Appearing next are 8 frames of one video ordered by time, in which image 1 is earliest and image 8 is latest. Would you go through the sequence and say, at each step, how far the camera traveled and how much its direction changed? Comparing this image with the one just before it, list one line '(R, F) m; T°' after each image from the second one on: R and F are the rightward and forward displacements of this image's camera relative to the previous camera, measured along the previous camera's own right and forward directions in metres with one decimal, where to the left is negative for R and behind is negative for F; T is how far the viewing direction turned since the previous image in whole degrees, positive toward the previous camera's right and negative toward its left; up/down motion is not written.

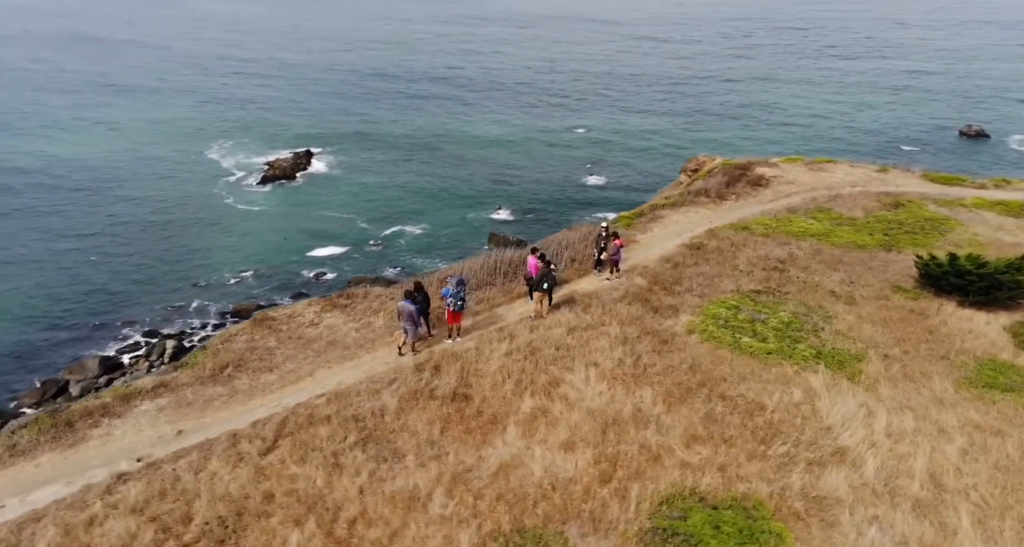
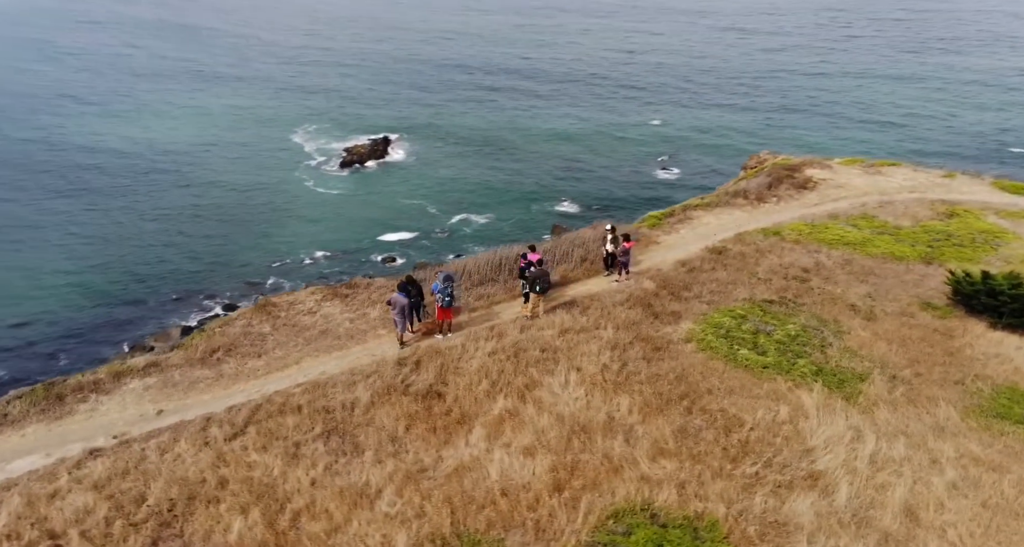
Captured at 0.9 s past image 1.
(+1.4, +0.3) m; -5°
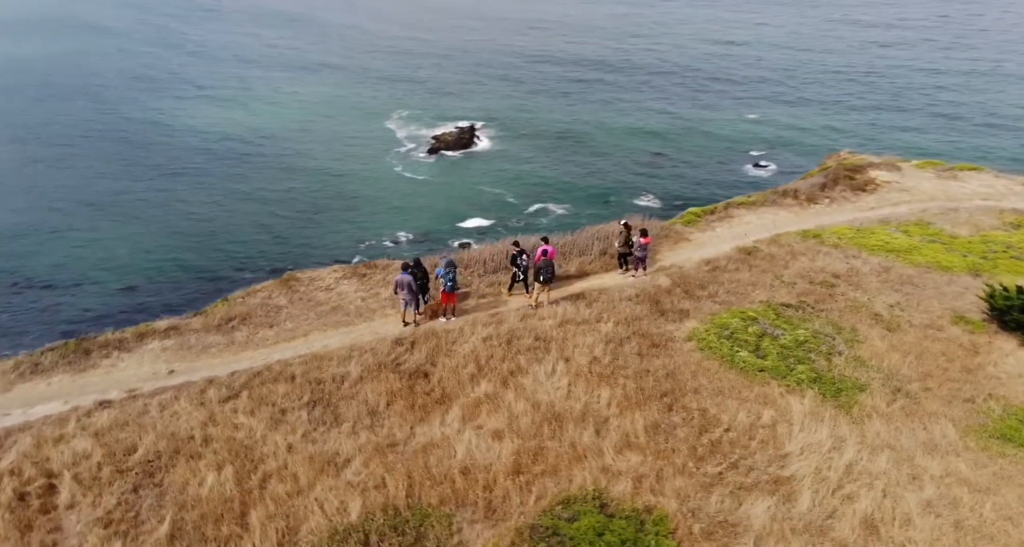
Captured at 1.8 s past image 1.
(+1.5, -0.2) m; -6°
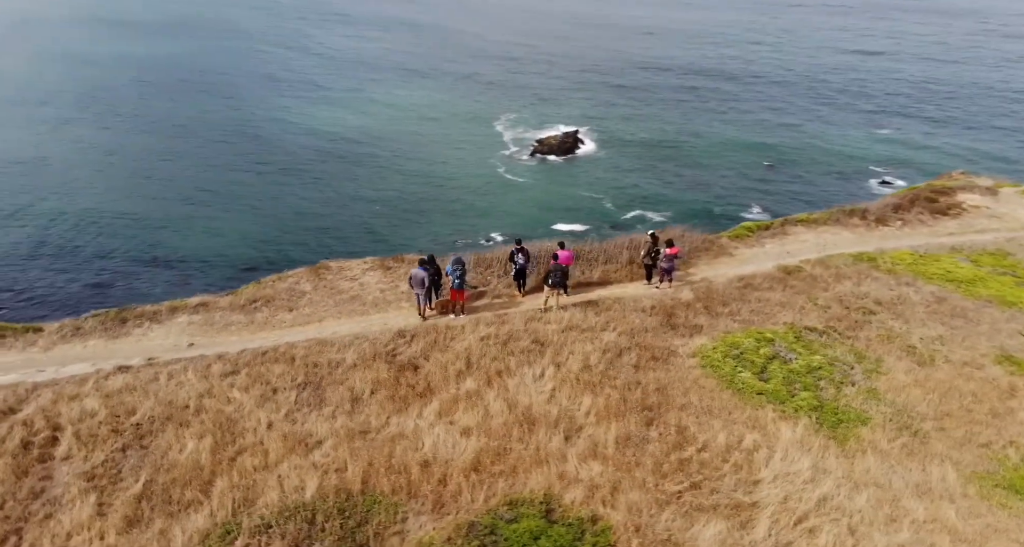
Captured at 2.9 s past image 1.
(+1.7, -0.1) m; -7°
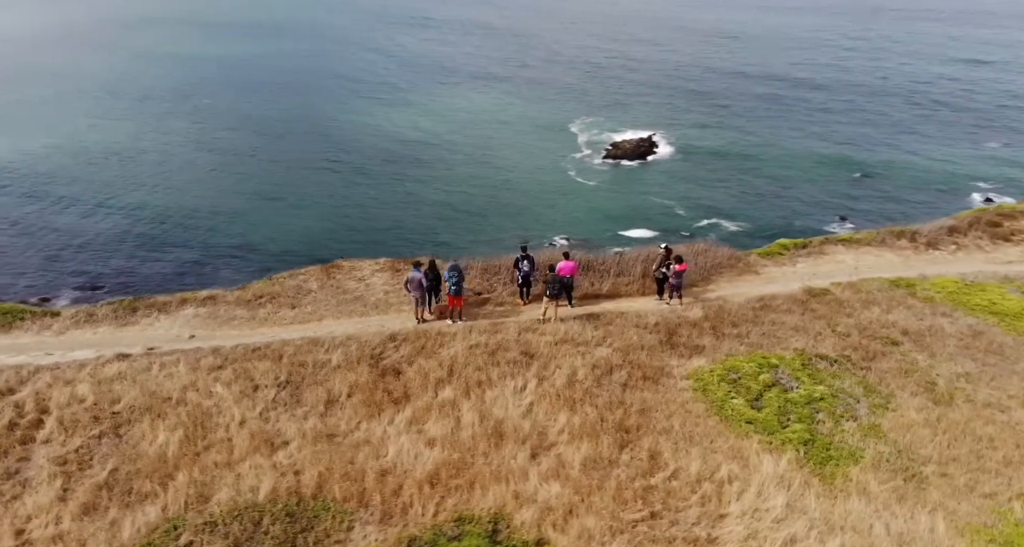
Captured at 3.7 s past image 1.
(+1.4, +0.2) m; -5°
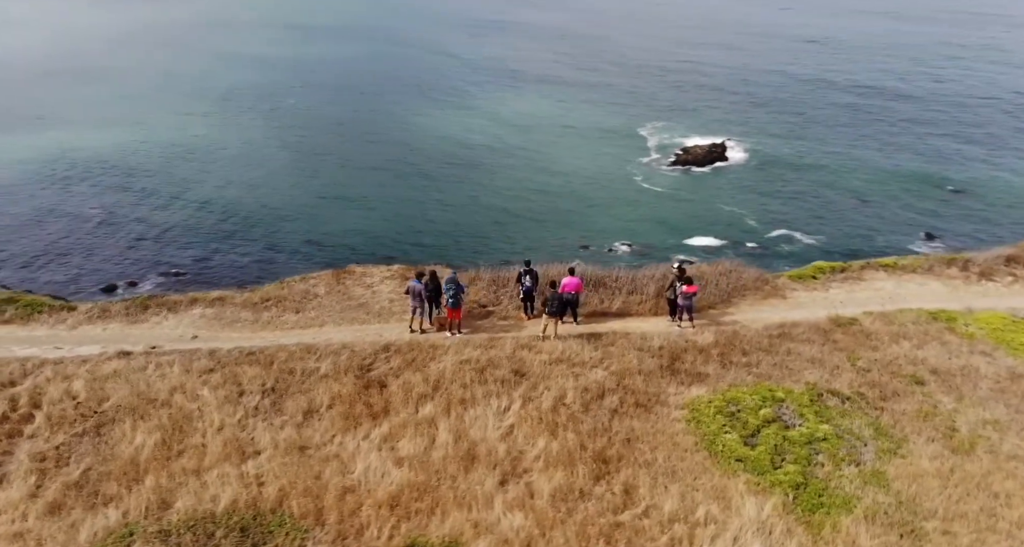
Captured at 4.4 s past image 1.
(+1.2, +0.3) m; -5°
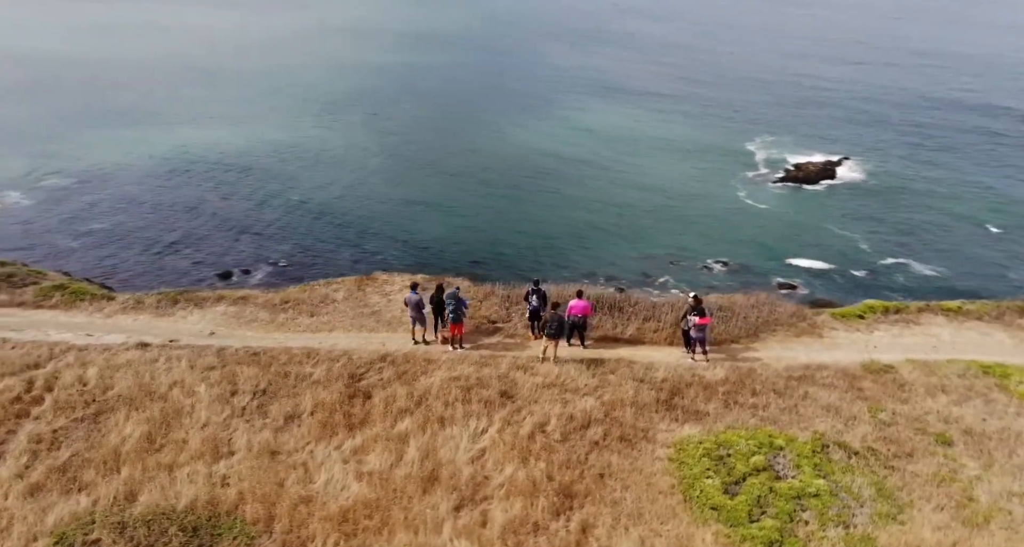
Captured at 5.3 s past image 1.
(+1.8, +0.2) m; -7°
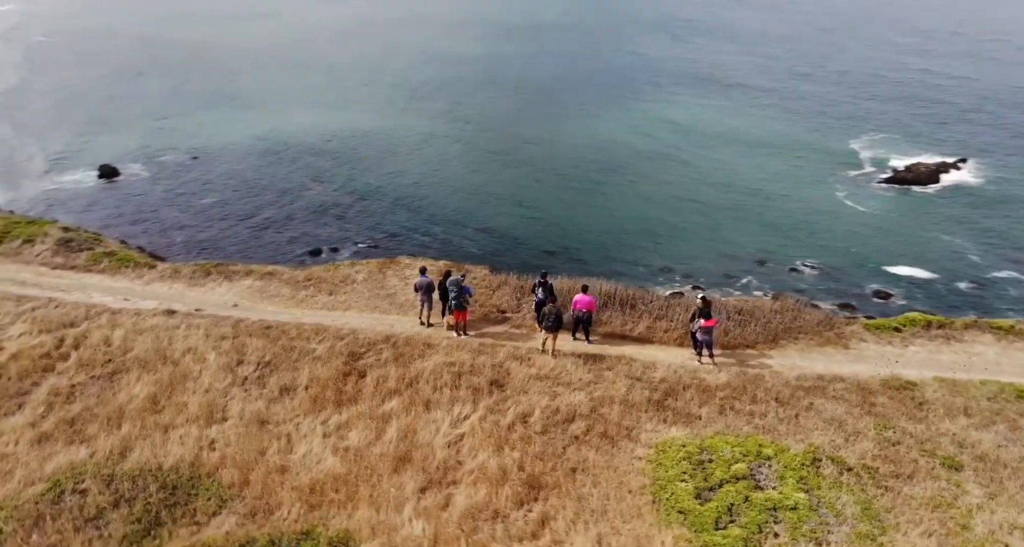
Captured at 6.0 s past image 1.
(+1.6, -0.1) m; -6°
